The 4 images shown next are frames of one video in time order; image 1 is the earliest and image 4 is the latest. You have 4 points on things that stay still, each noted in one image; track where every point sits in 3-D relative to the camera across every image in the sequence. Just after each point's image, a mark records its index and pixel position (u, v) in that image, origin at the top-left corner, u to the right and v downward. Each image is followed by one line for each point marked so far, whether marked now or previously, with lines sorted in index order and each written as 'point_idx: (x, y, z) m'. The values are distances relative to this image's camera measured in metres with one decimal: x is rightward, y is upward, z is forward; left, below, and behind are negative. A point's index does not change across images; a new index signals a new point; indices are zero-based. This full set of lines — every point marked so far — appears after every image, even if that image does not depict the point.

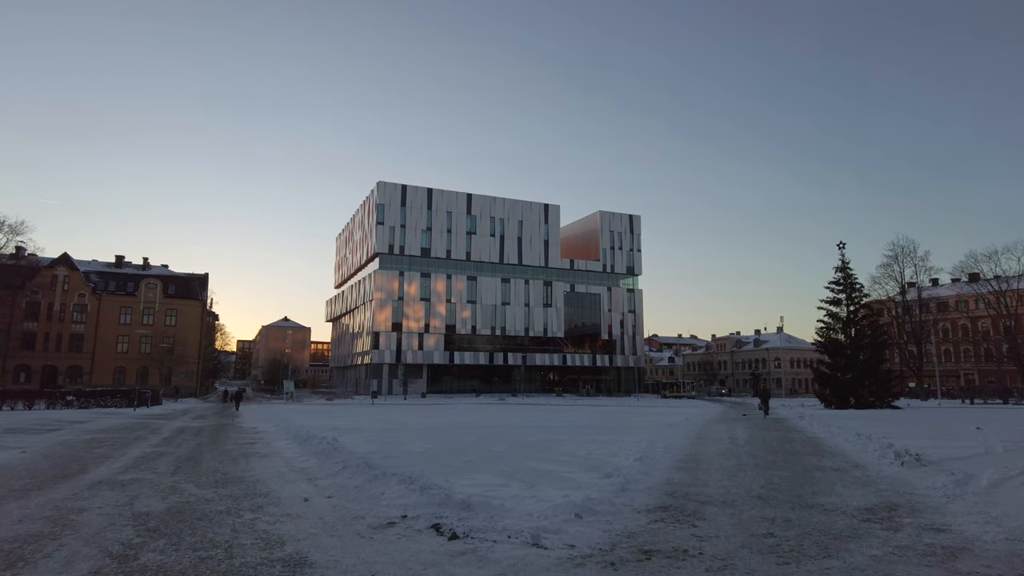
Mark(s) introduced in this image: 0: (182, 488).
0: (-5.7, -3.5, +11.2) m
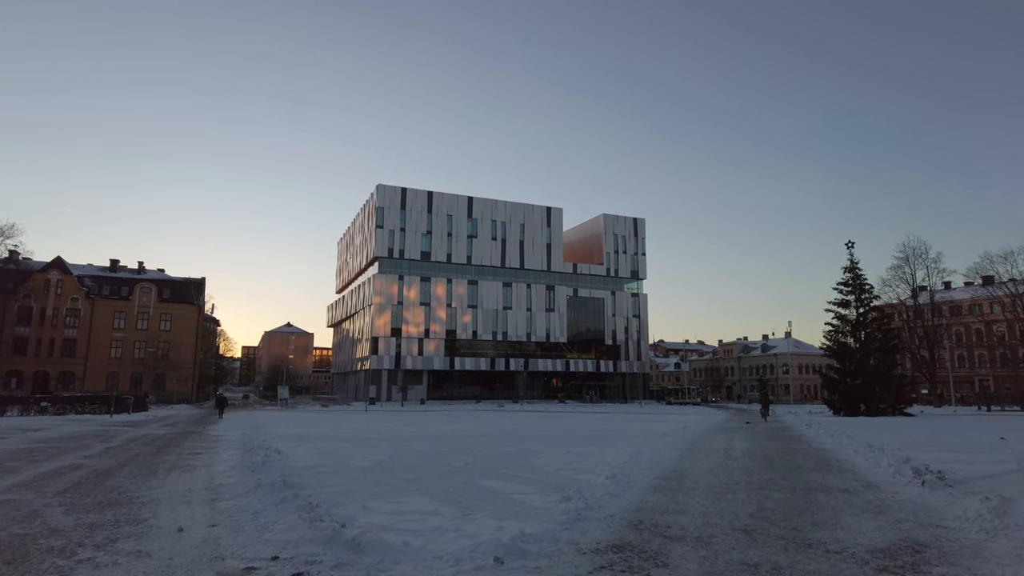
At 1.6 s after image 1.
0: (-6.7, -3.2, +9.2) m
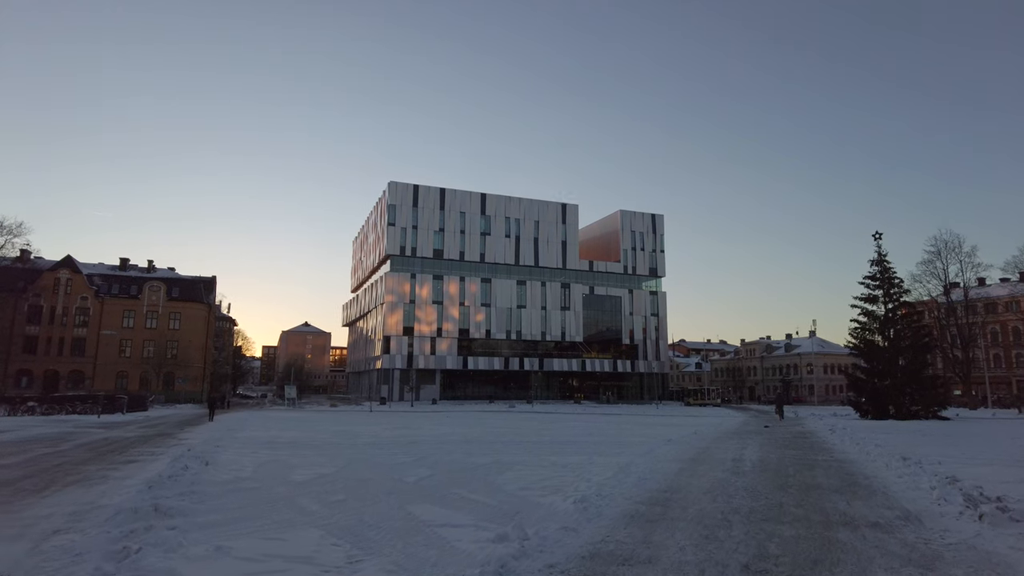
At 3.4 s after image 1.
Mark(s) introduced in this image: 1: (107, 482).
0: (-7.7, -2.9, +7.0) m
1: (-8.0, -3.9, +12.8) m
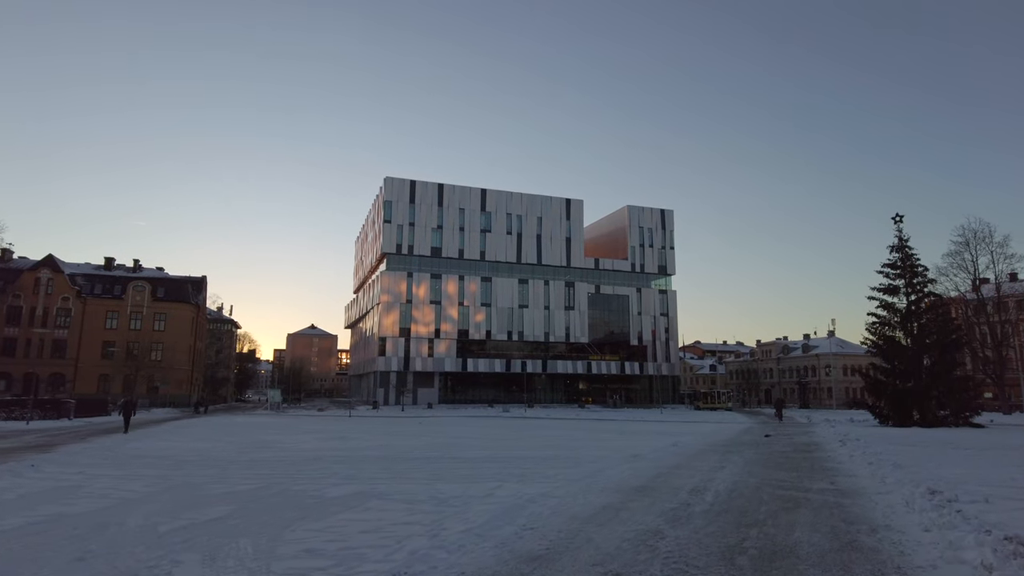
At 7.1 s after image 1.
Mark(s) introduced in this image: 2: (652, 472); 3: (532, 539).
0: (-10.3, -2.2, +2.7) m
1: (-10.5, -3.2, +8.5) m
2: (+3.3, -4.3, +15.3) m
3: (+0.3, -3.1, +8.1) m
